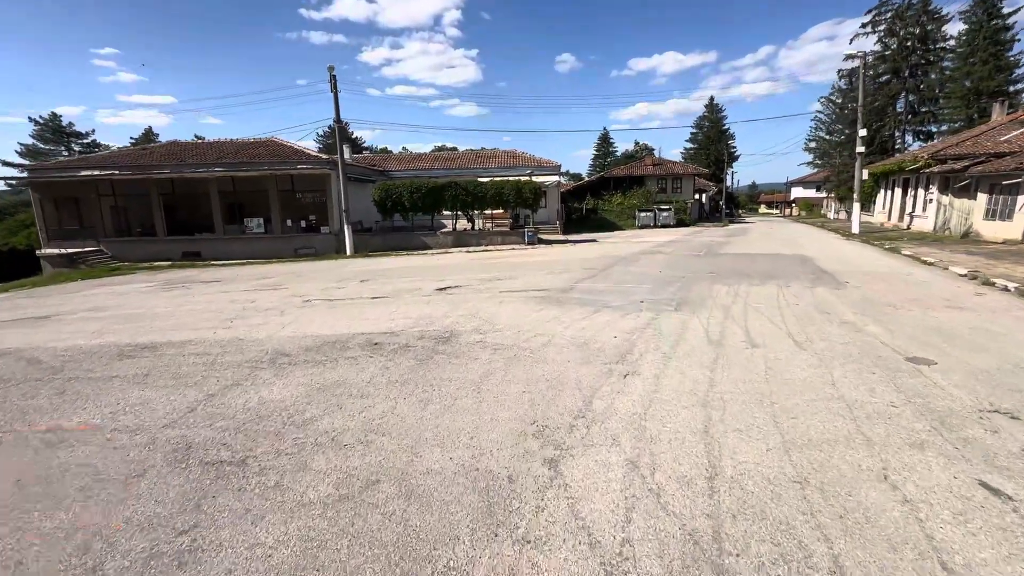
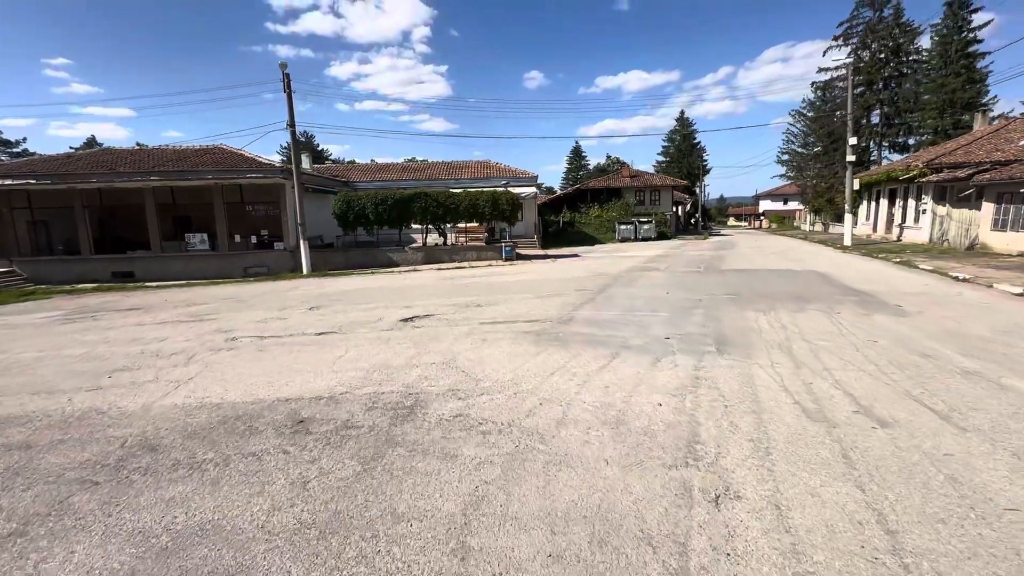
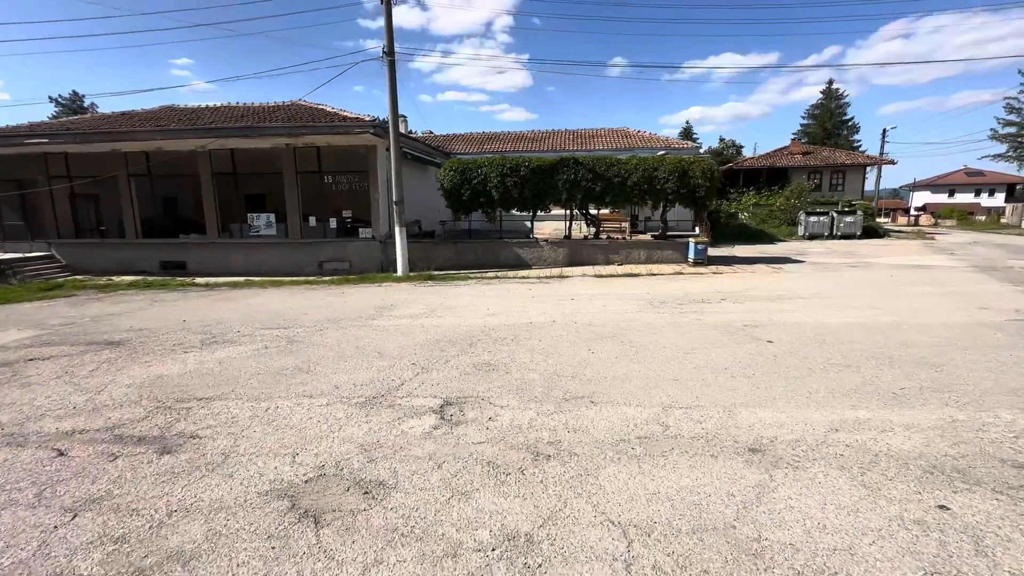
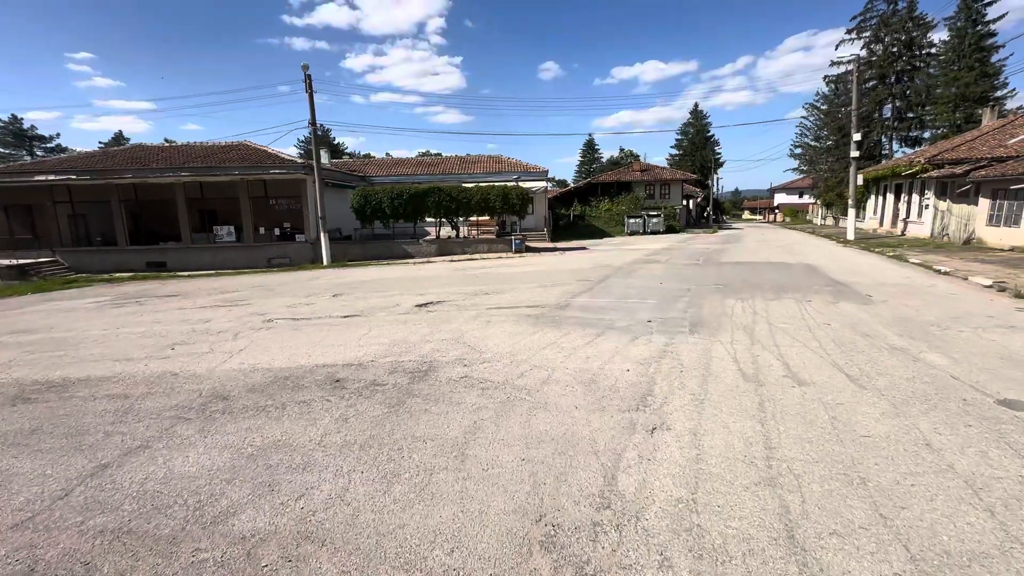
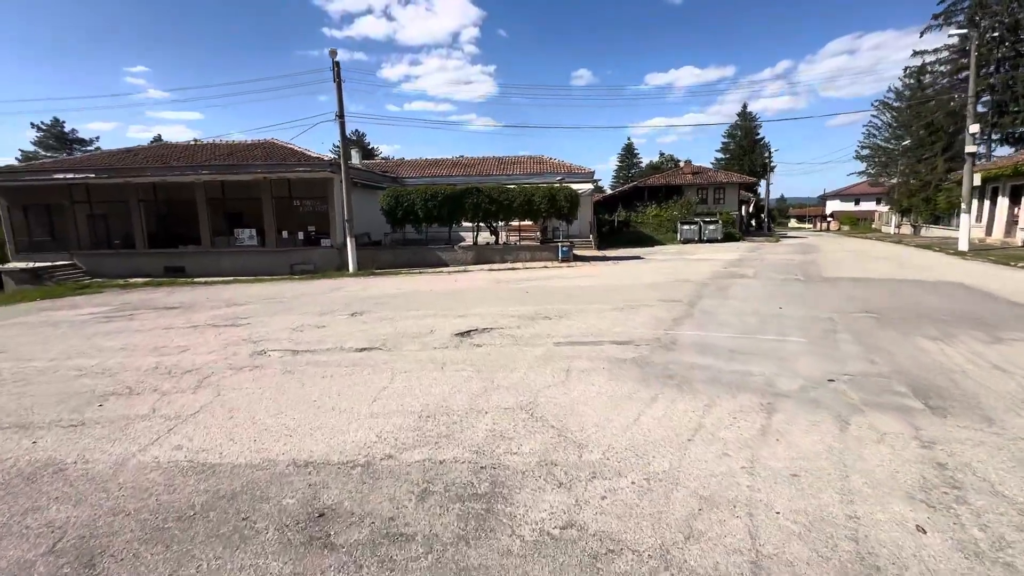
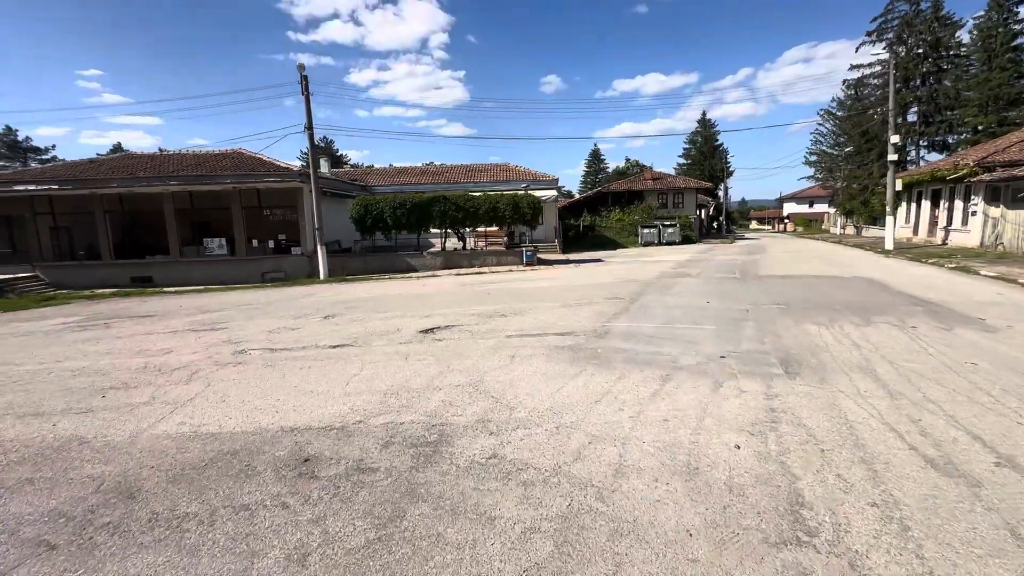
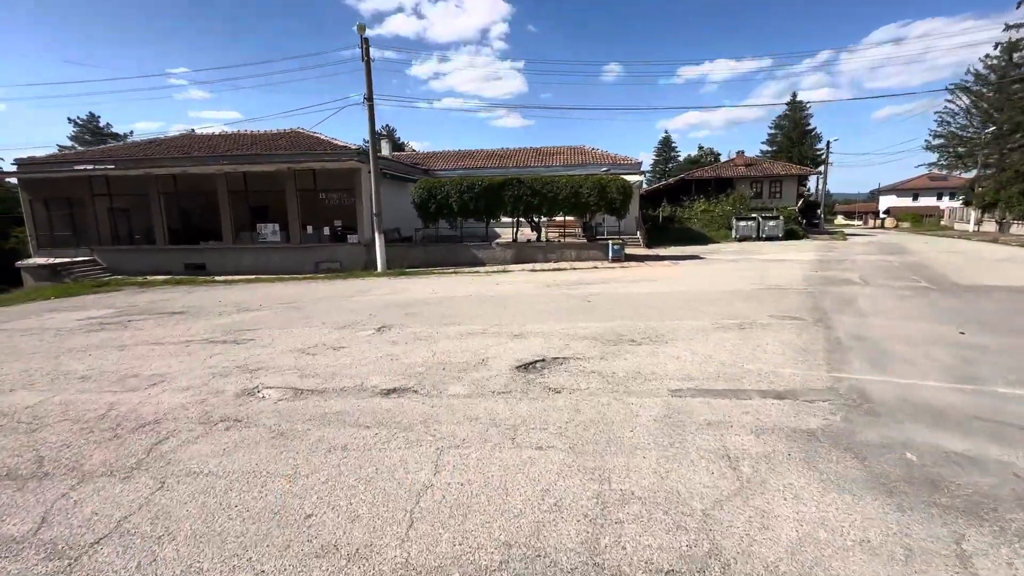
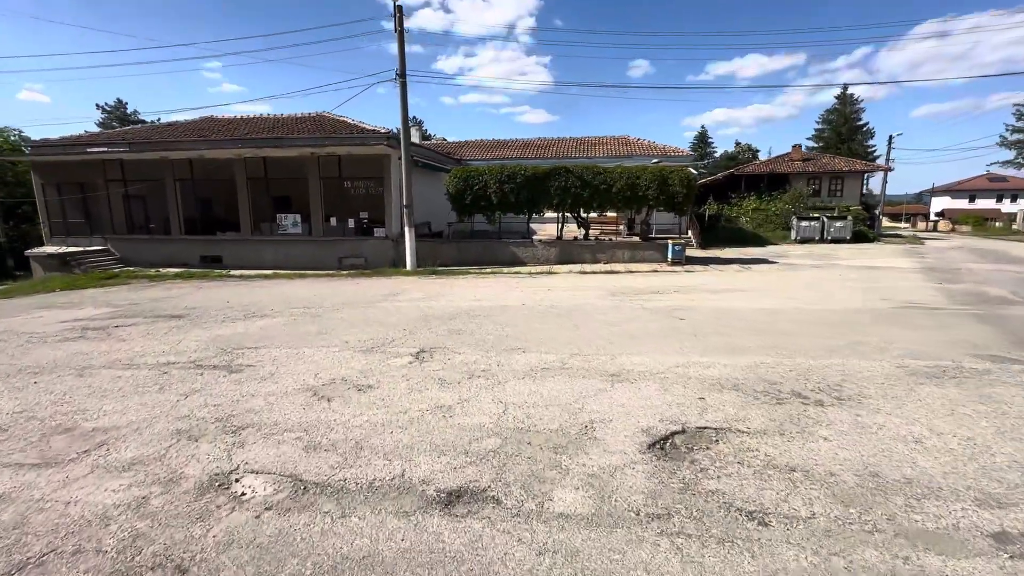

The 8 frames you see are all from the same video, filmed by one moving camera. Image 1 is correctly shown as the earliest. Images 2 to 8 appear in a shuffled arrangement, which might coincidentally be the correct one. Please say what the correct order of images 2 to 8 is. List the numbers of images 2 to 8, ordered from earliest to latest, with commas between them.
4, 2, 6, 5, 7, 8, 3
